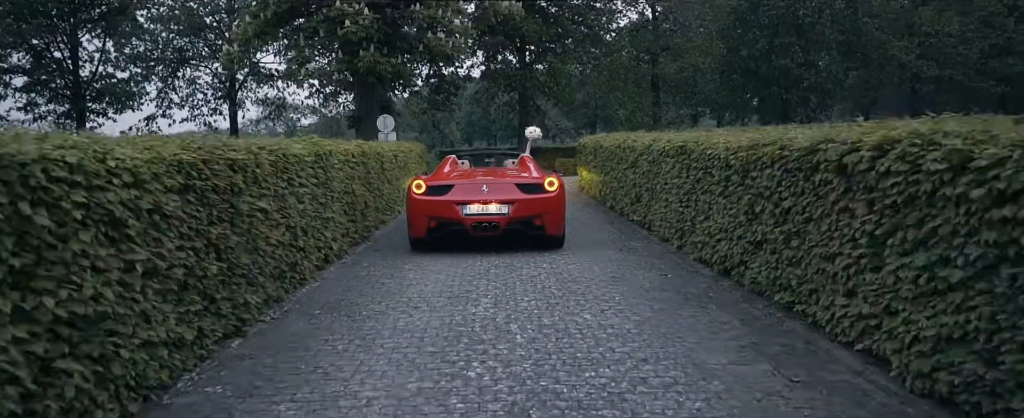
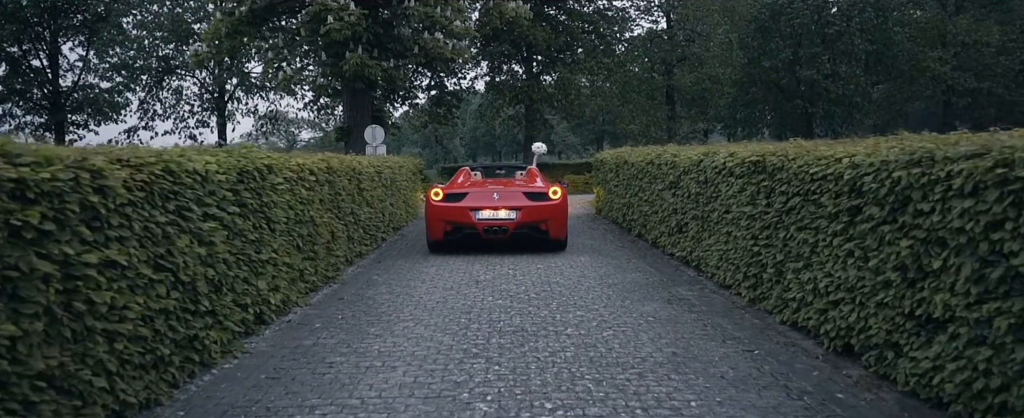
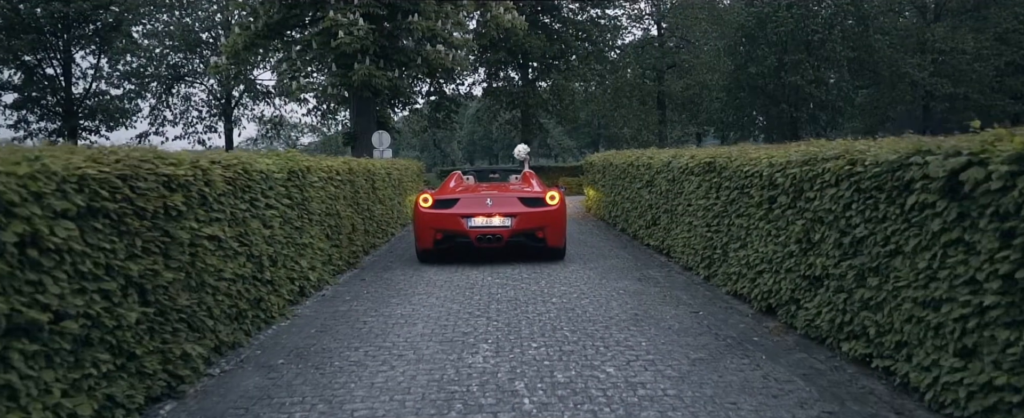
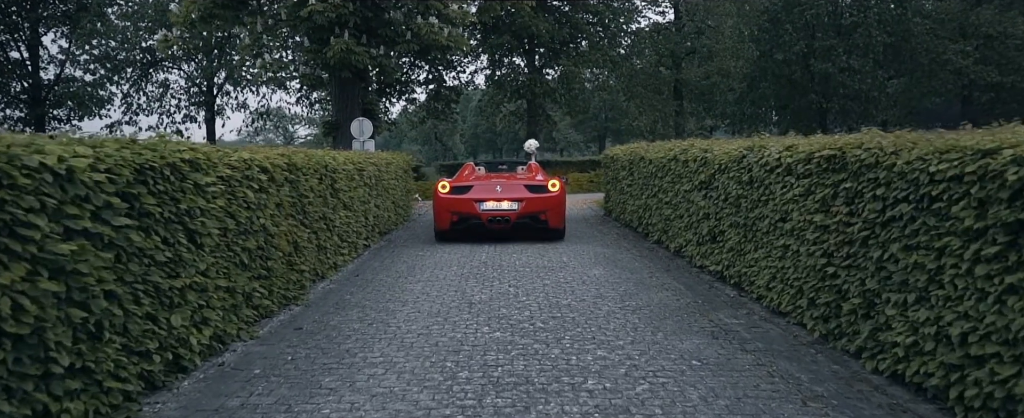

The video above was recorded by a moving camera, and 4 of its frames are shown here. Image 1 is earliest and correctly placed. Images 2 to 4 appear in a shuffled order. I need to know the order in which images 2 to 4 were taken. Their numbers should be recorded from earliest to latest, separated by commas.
3, 2, 4
